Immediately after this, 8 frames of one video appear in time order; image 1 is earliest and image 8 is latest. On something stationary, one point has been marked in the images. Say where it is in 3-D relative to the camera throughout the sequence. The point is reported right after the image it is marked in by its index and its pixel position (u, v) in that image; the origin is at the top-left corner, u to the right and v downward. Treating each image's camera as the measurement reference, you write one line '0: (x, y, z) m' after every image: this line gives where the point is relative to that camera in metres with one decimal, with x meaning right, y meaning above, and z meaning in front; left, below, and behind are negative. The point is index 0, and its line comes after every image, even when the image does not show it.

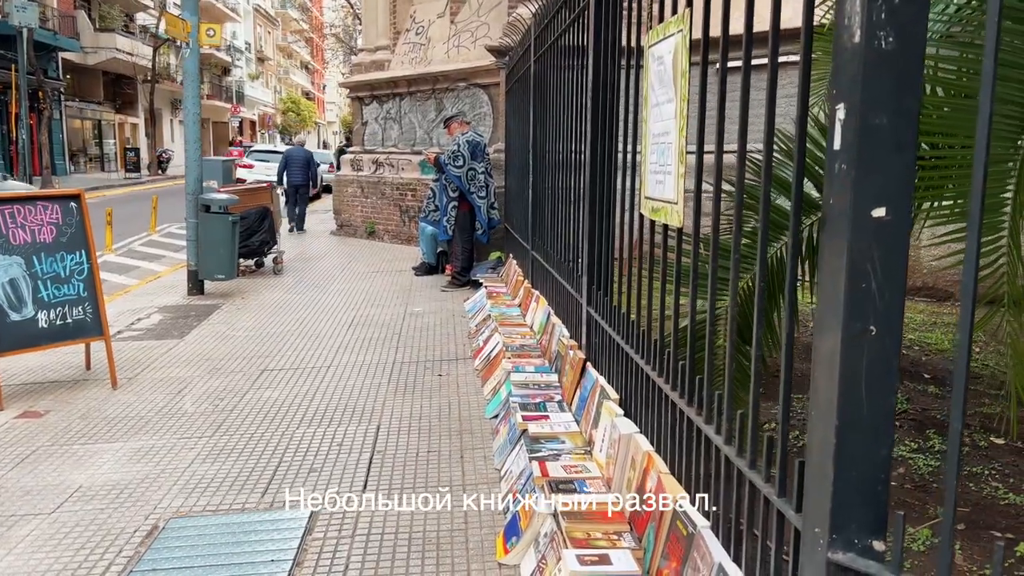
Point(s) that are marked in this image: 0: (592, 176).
0: (+0.4, +0.5, +4.0) m
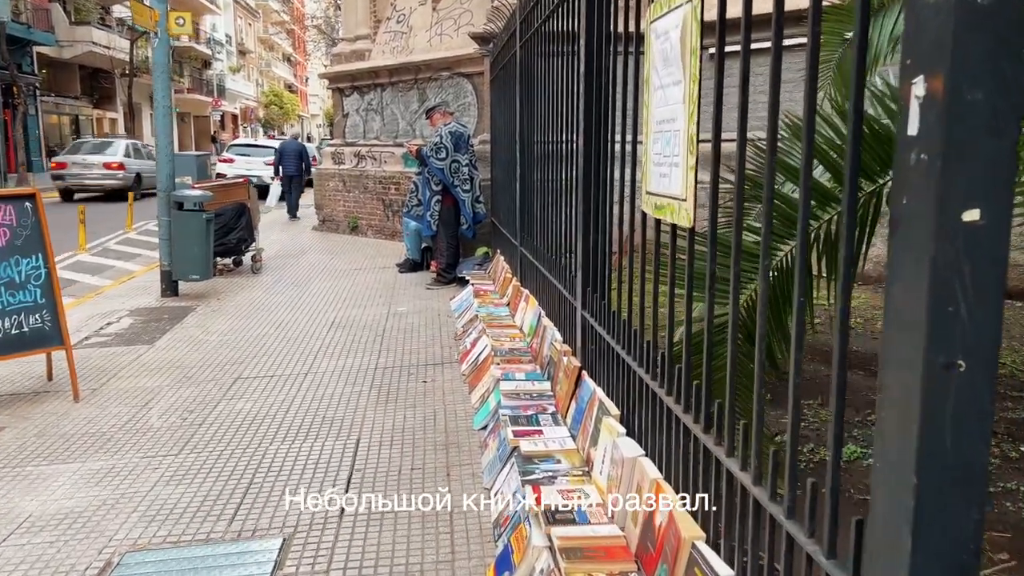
0: (+0.3, +0.5, +3.7) m
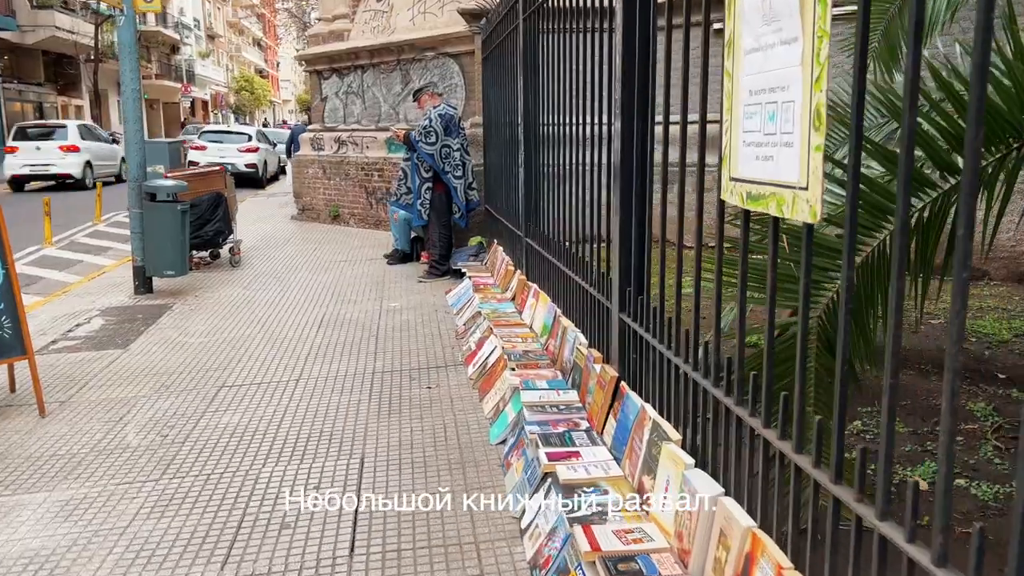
0: (+0.4, +0.5, +3.2) m
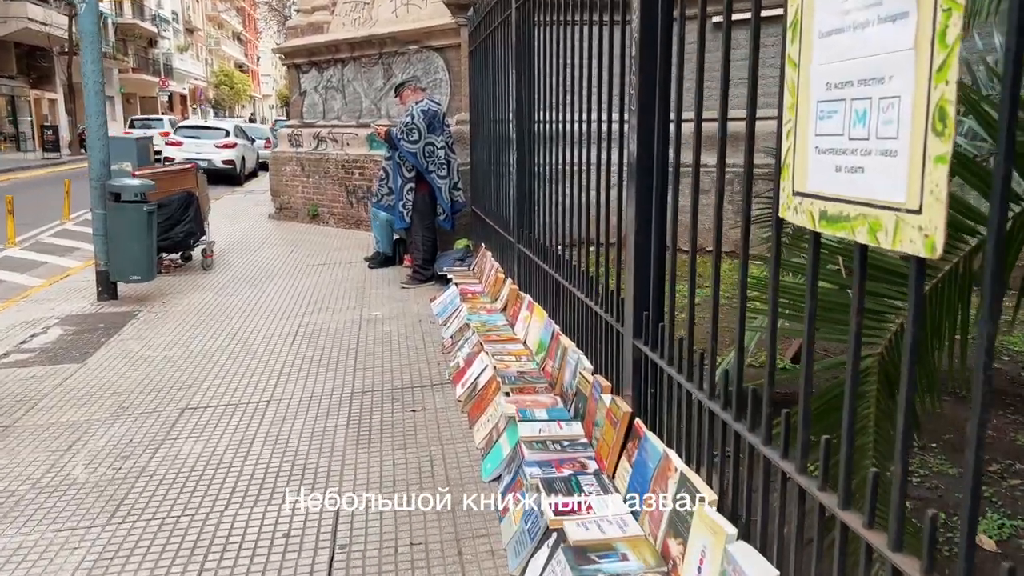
0: (+0.4, +0.4, +2.8) m
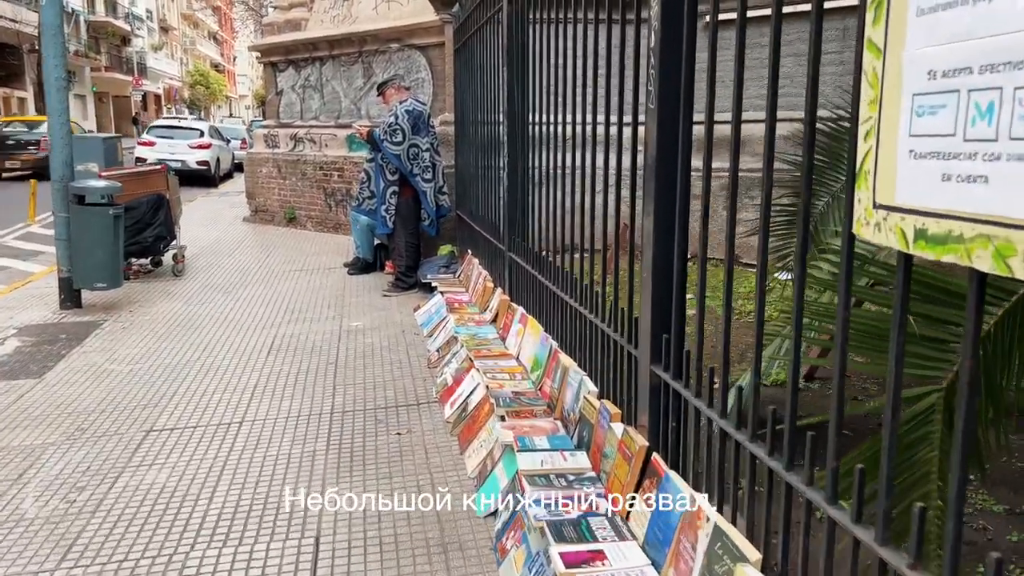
0: (+0.4, +0.4, +2.5) m
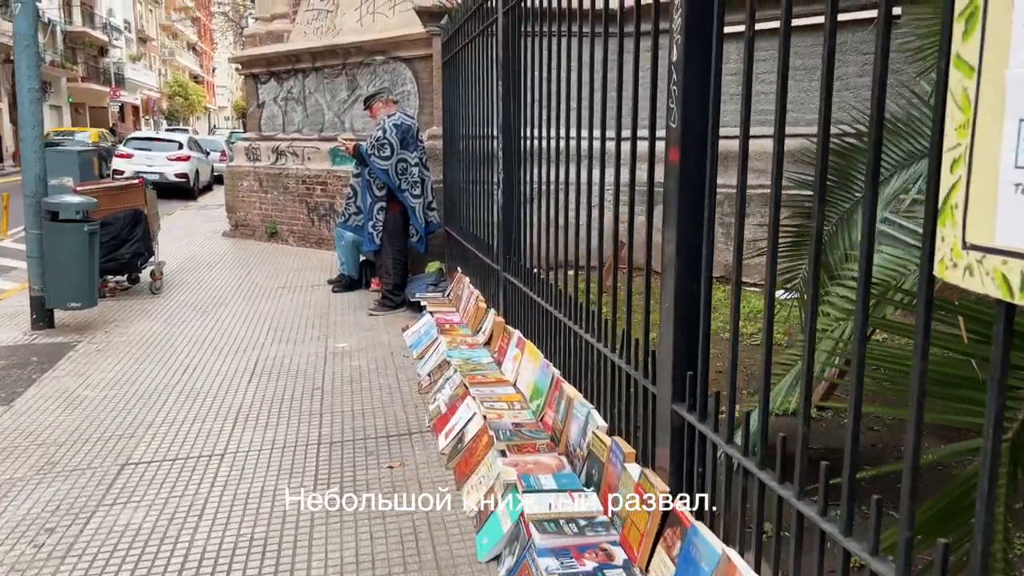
0: (+0.5, +0.3, +2.3) m
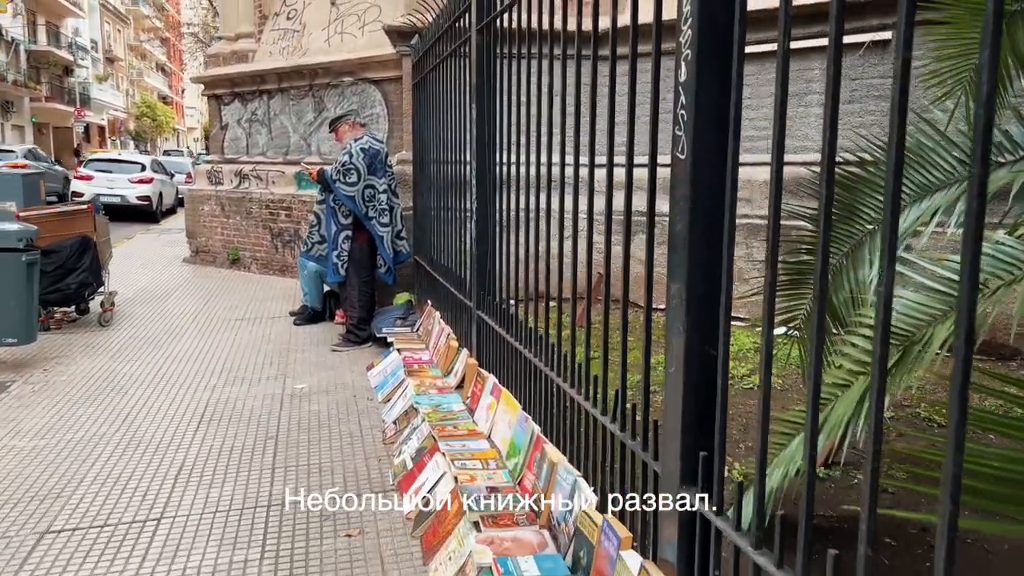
0: (+0.4, +0.1, +1.9) m
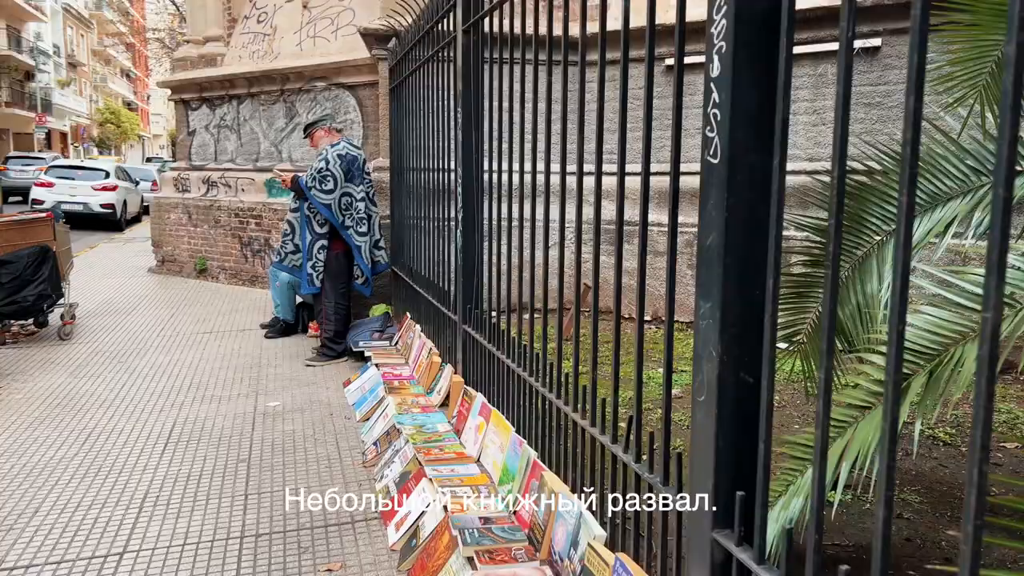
0: (+0.4, +0.1, +1.7) m
